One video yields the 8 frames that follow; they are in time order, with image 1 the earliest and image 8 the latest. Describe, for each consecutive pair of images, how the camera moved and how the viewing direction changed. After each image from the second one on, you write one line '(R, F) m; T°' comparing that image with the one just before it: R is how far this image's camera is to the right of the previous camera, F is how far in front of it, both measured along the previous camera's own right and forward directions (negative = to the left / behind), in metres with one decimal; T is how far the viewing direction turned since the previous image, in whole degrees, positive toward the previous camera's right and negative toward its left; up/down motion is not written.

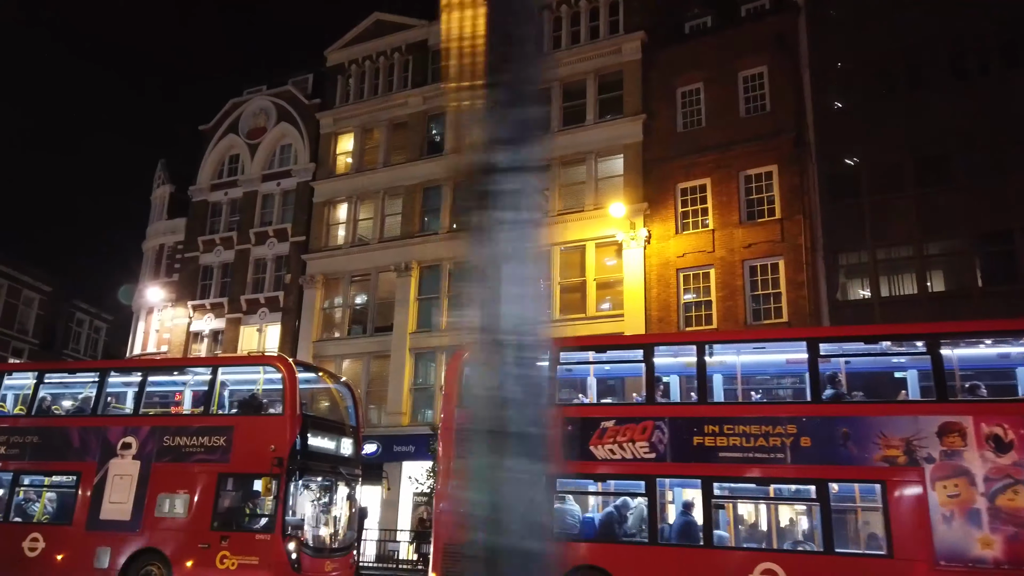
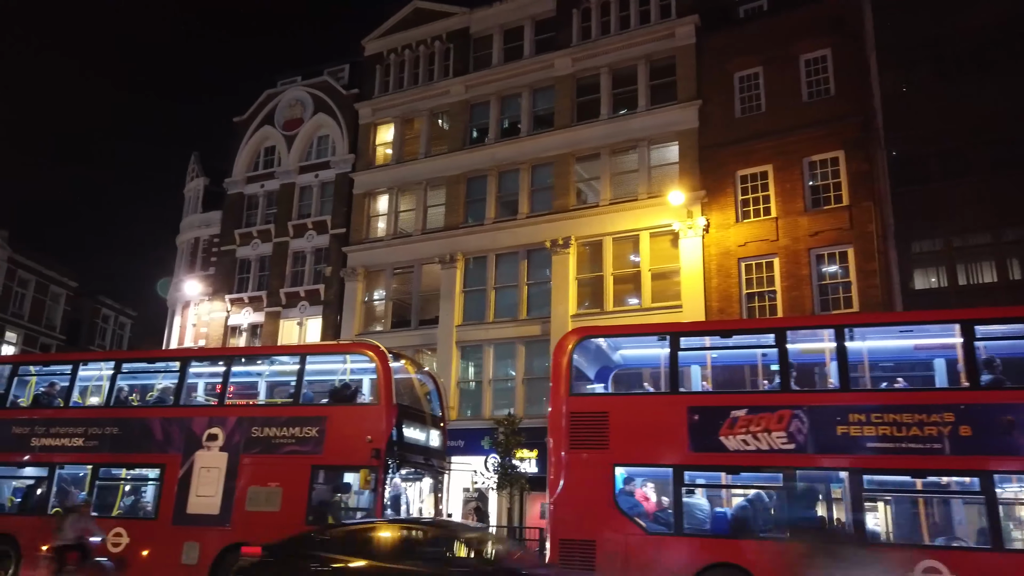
(-1.4, +0.5) m; -1°
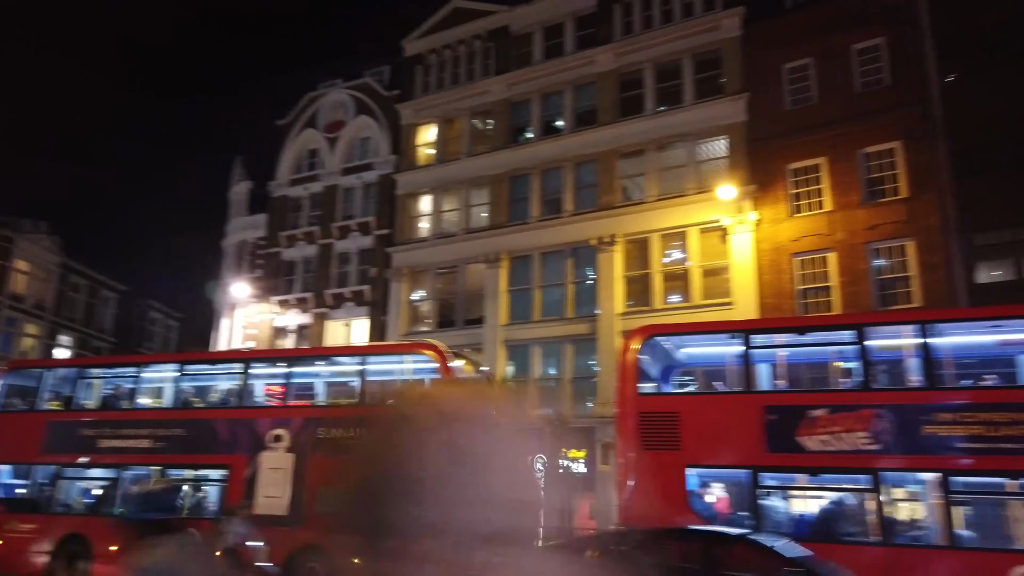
(-0.4, +0.1) m; -3°
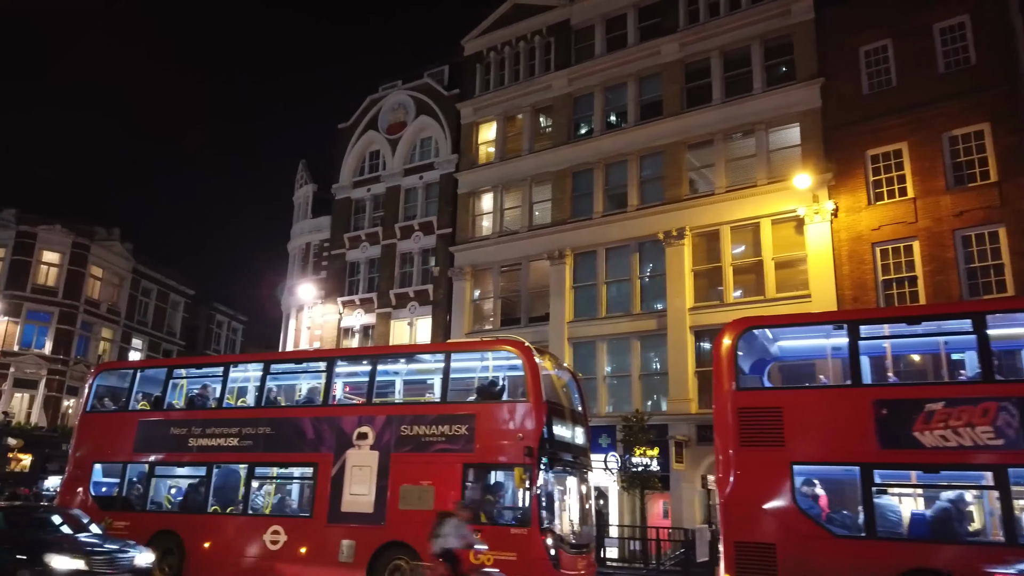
(-0.5, +0.2) m; -4°
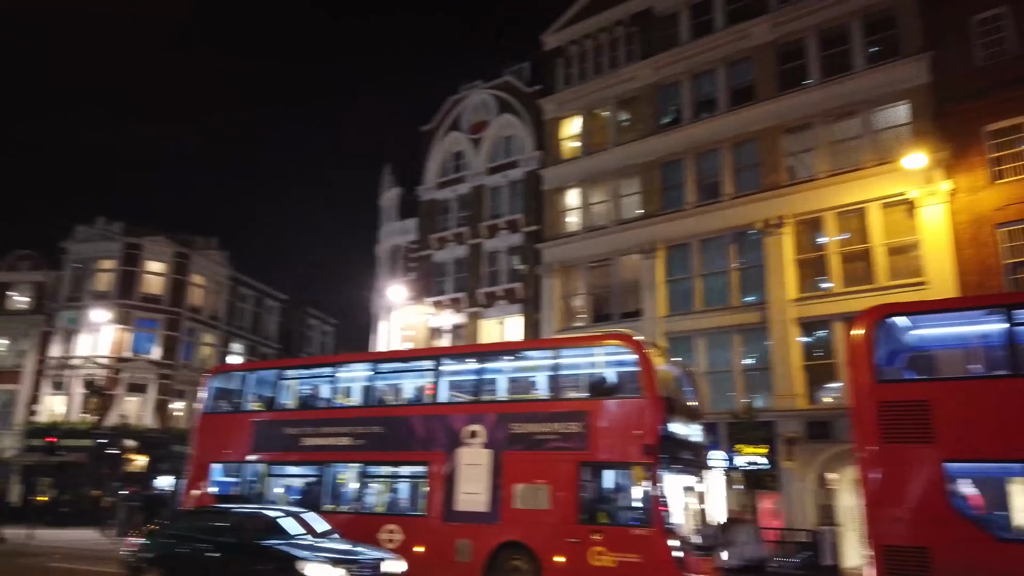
(-0.5, +0.2) m; -6°
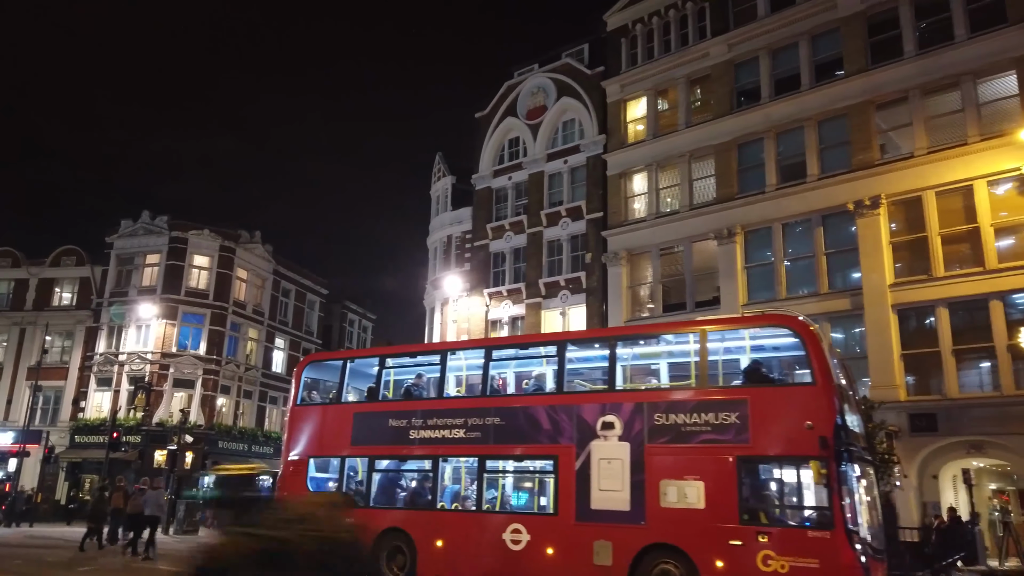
(-1.5, +1.0) m; -2°
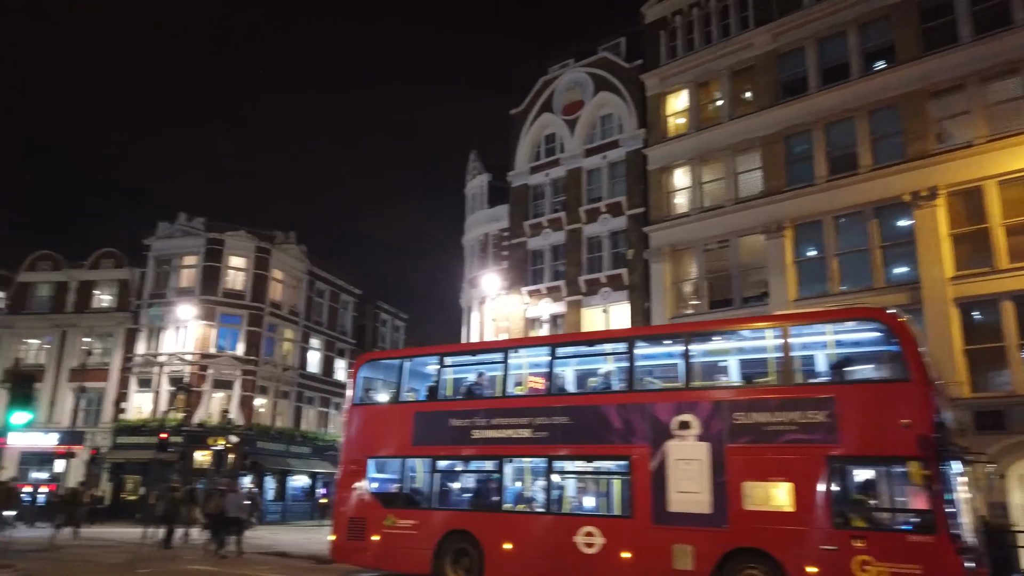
(-0.6, +0.3) m; -2°
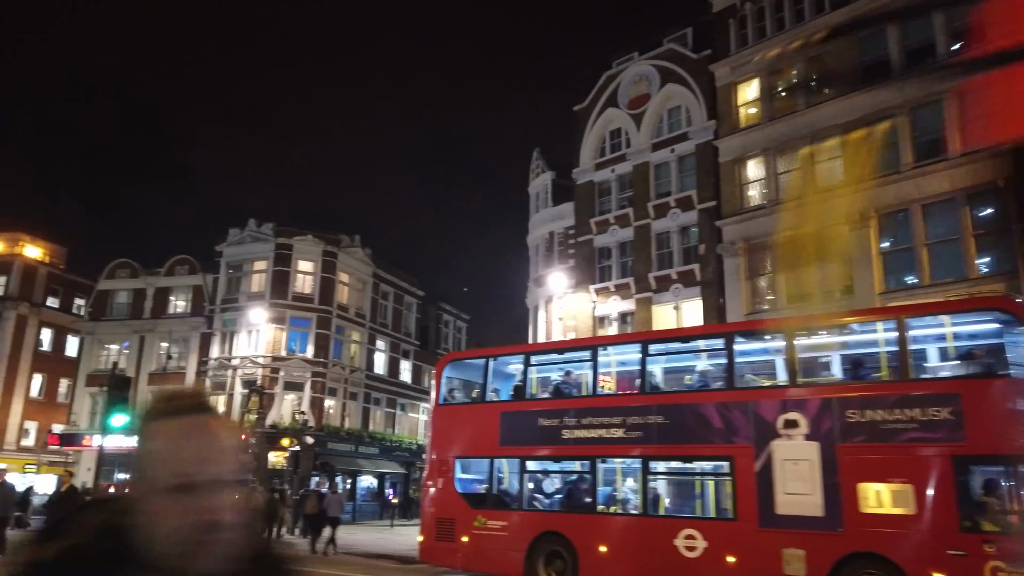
(-0.5, +0.2) m; -4°
